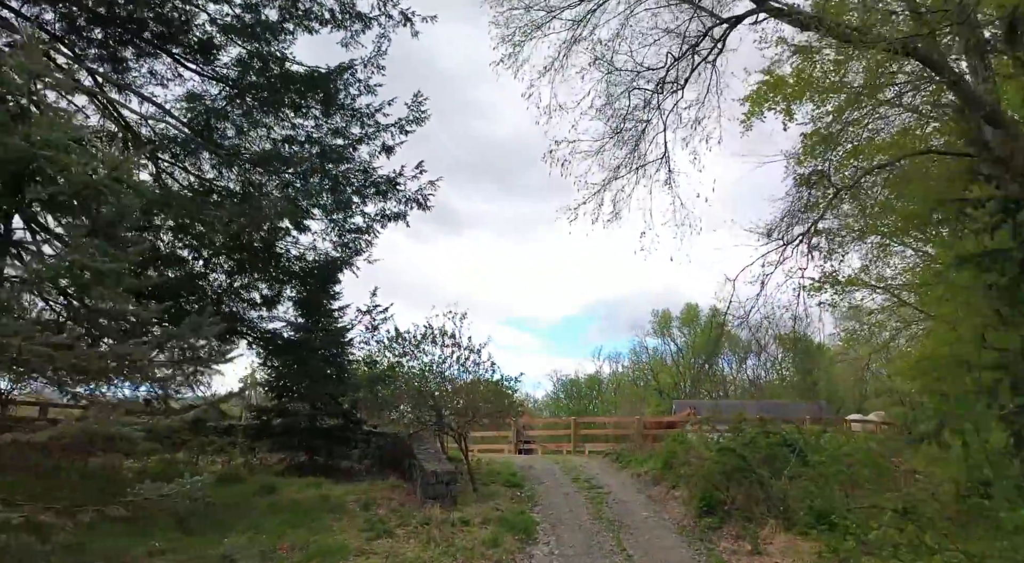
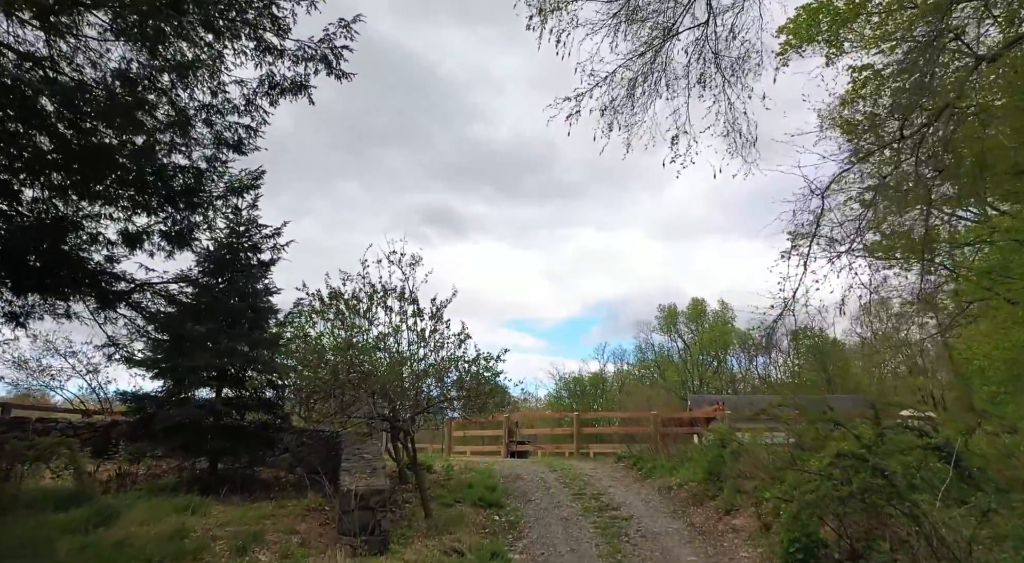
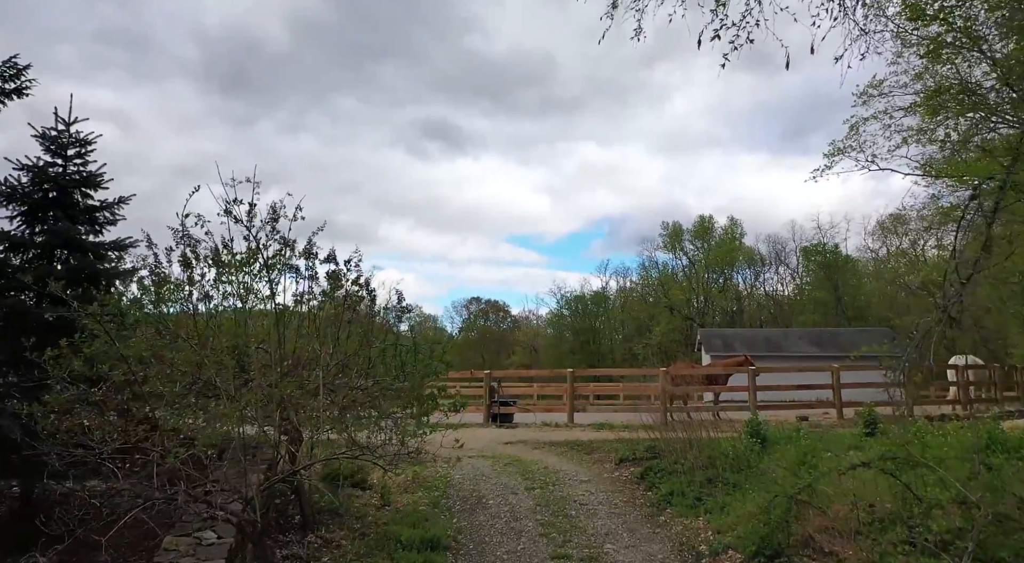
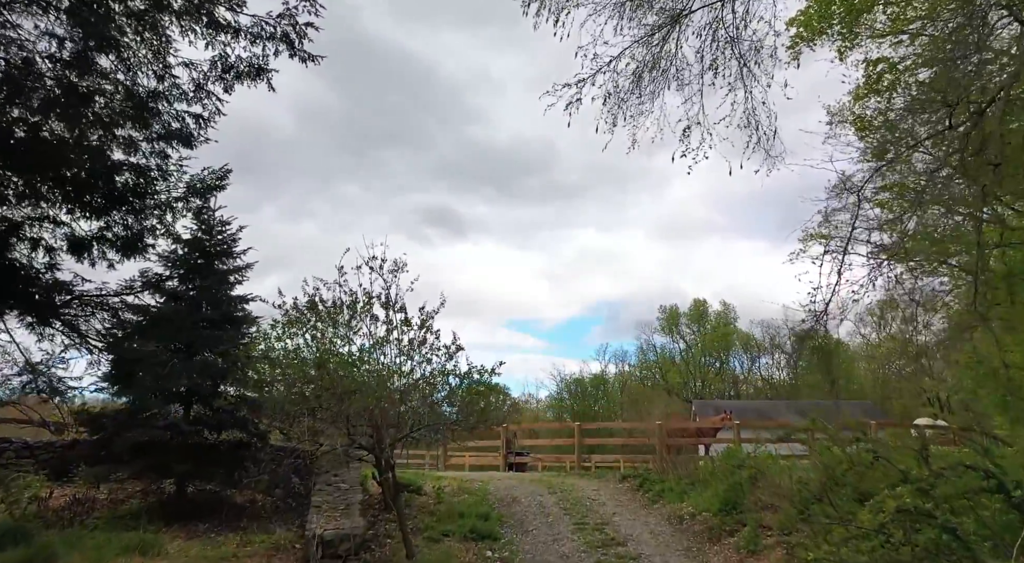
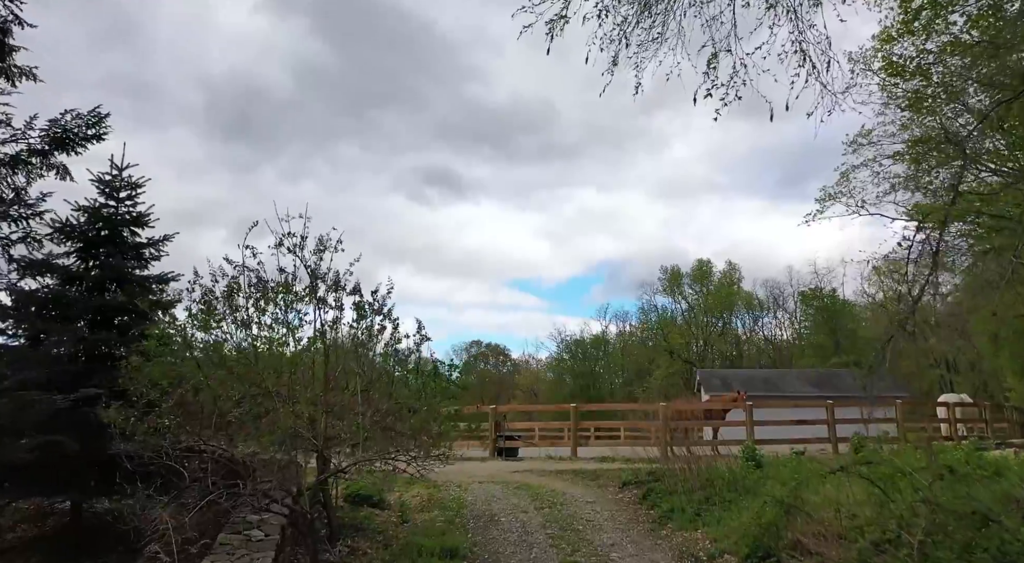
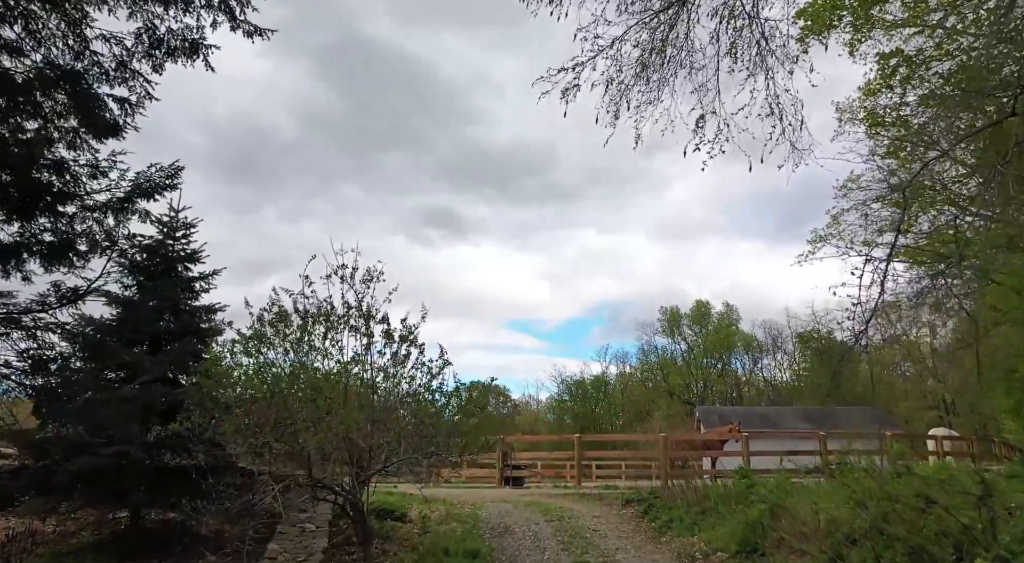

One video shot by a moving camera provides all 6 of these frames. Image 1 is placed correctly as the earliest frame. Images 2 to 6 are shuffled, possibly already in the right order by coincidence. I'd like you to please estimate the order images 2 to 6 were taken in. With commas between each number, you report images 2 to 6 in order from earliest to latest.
2, 4, 6, 5, 3
